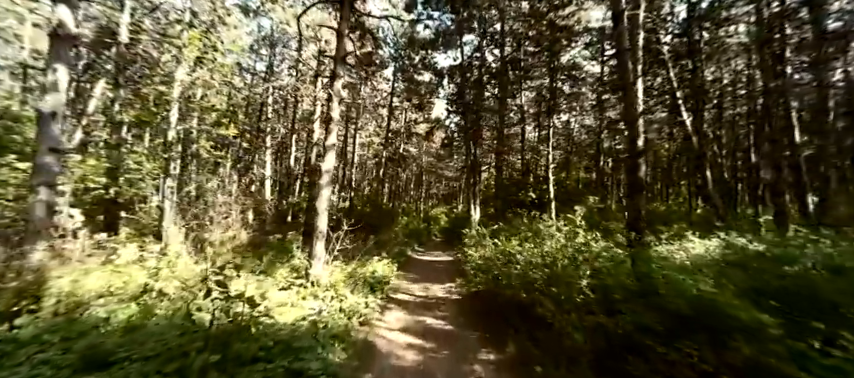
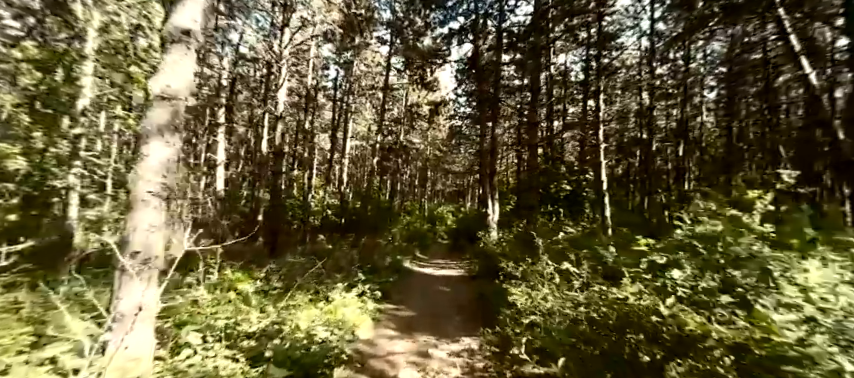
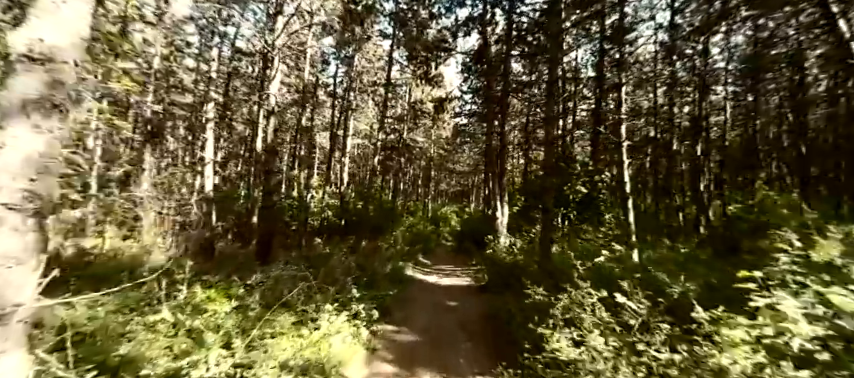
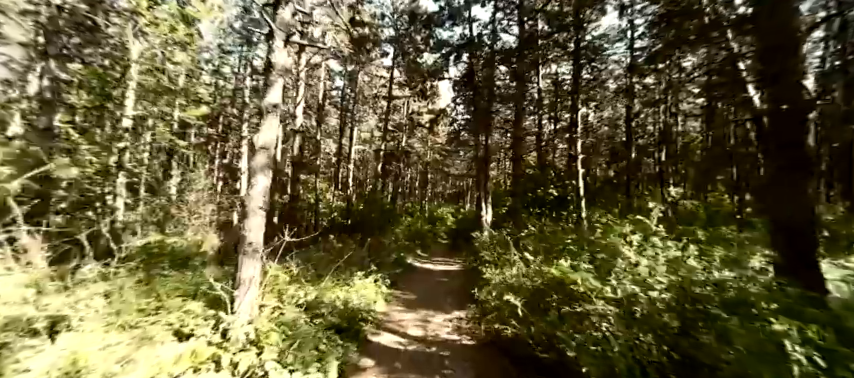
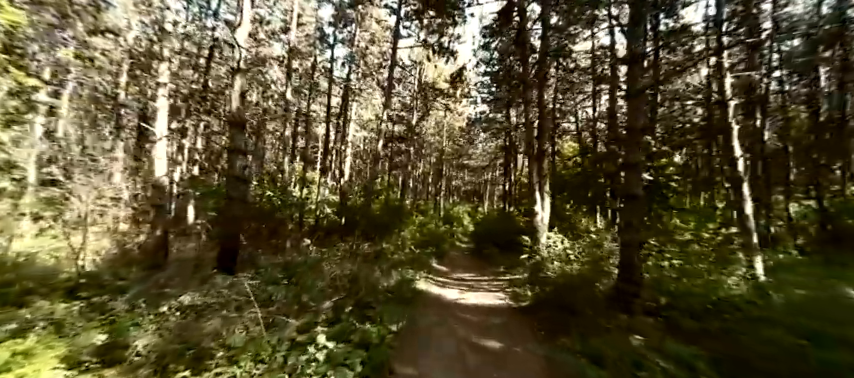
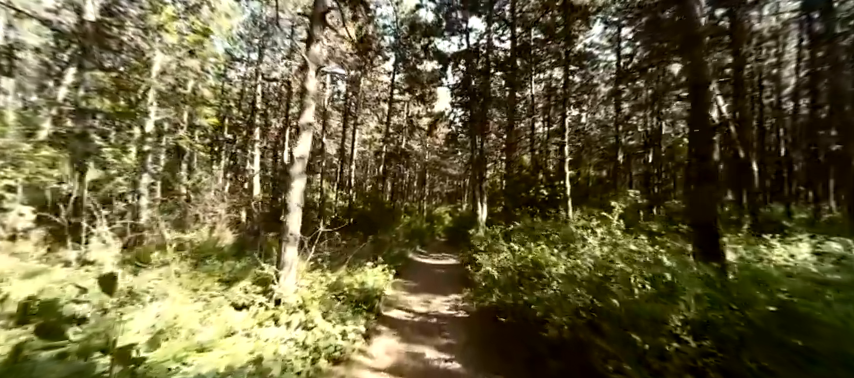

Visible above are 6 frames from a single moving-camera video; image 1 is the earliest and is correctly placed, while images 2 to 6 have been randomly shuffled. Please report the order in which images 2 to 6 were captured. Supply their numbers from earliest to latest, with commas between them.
6, 4, 2, 3, 5
